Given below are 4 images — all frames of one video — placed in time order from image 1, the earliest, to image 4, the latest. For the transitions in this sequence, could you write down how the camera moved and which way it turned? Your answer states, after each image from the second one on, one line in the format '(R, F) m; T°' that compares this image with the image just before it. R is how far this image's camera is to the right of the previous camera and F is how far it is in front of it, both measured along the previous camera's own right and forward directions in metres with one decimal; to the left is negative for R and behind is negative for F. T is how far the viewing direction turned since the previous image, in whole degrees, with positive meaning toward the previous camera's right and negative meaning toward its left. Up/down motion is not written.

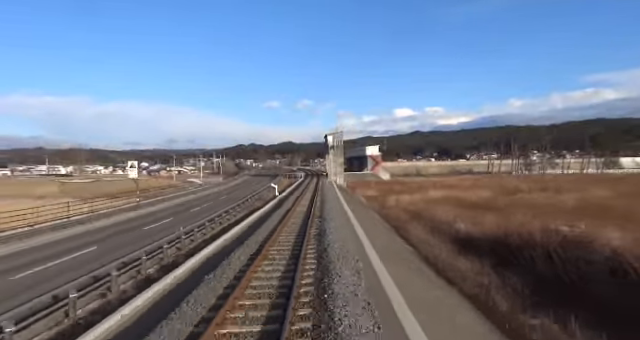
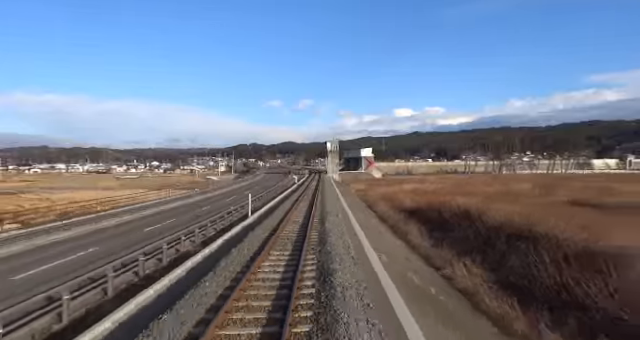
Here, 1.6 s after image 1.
(0.0, -3.0) m; 0°
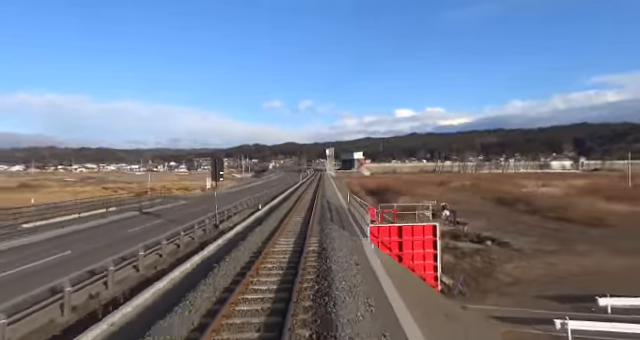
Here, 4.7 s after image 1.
(-0.1, -5.7) m; 0°
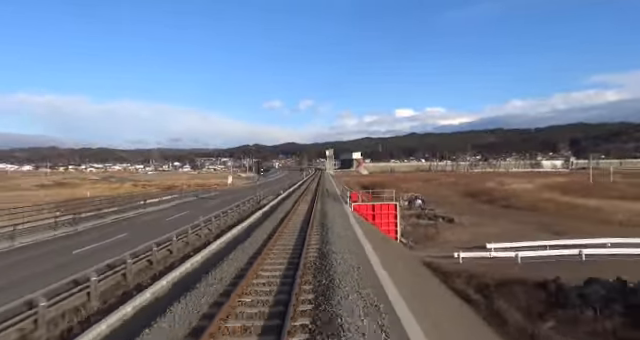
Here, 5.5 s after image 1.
(0.0, -1.4) m; 0°
